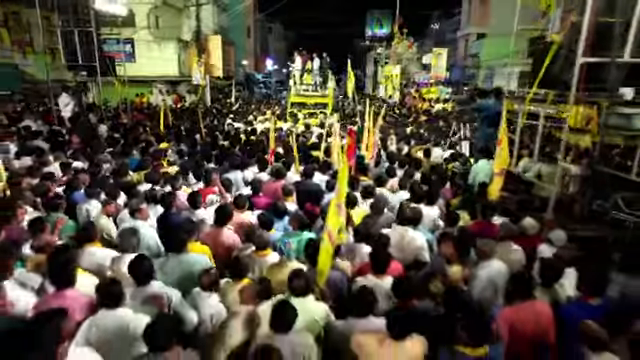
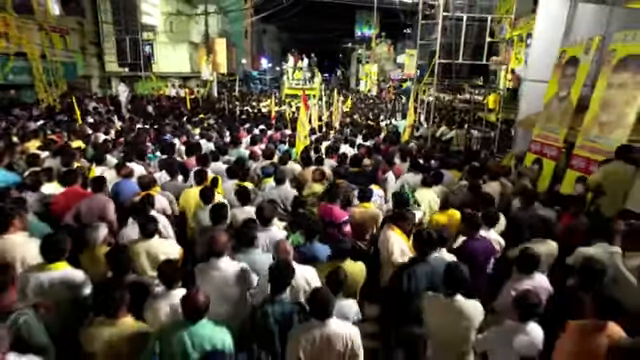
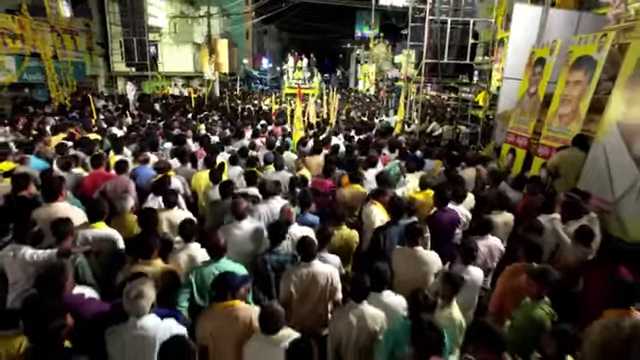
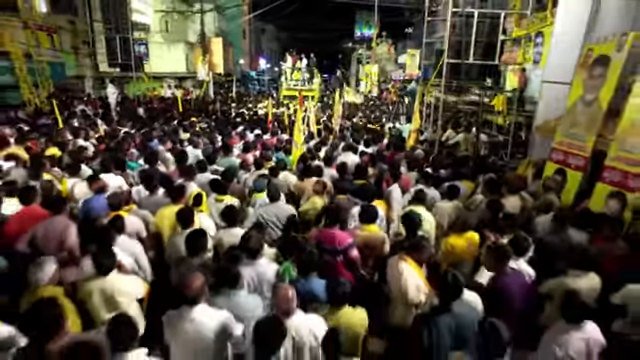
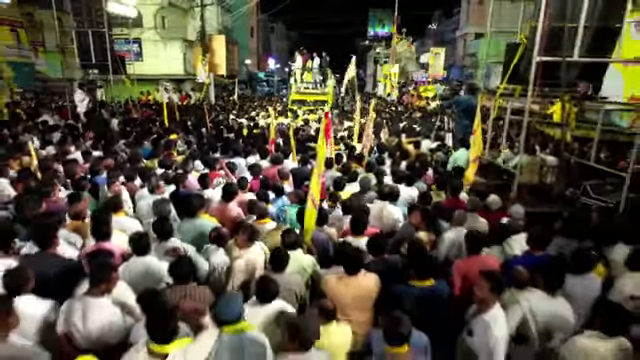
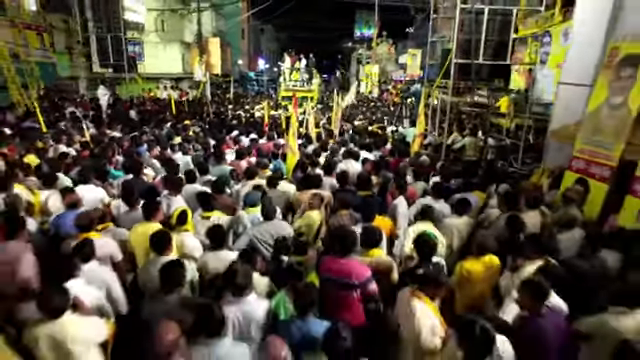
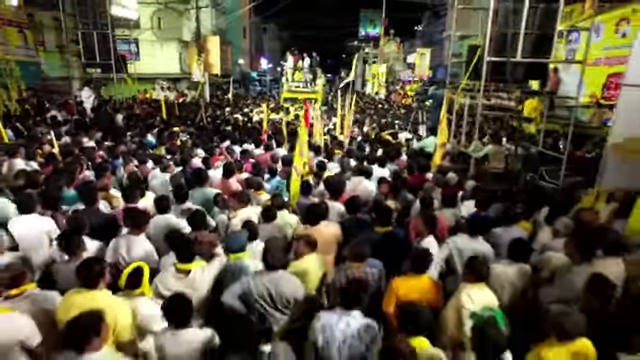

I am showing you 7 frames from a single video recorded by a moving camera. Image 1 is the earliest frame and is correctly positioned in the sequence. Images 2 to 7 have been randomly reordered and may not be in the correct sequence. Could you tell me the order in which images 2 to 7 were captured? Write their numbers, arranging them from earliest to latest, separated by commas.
5, 7, 6, 4, 2, 3
